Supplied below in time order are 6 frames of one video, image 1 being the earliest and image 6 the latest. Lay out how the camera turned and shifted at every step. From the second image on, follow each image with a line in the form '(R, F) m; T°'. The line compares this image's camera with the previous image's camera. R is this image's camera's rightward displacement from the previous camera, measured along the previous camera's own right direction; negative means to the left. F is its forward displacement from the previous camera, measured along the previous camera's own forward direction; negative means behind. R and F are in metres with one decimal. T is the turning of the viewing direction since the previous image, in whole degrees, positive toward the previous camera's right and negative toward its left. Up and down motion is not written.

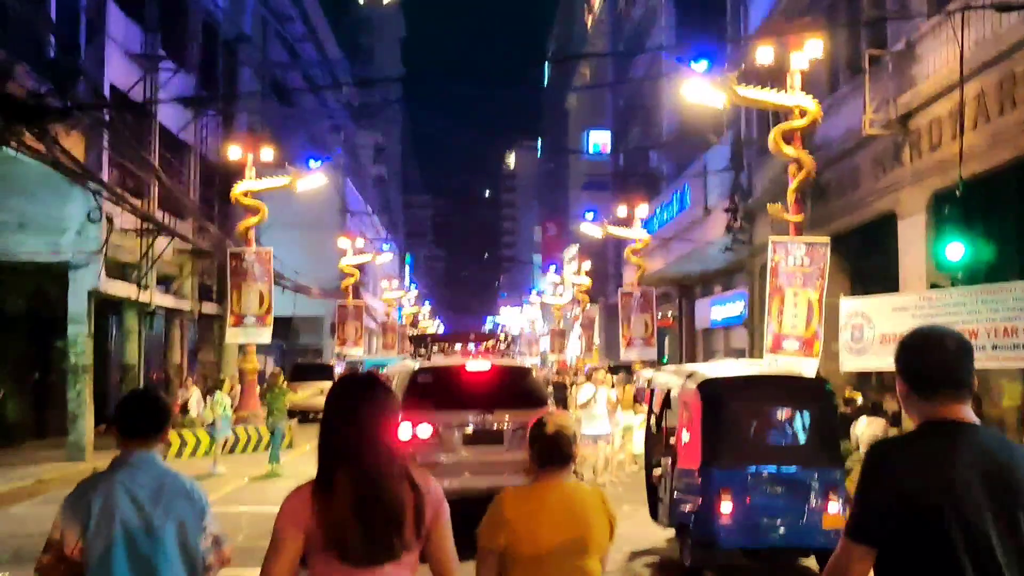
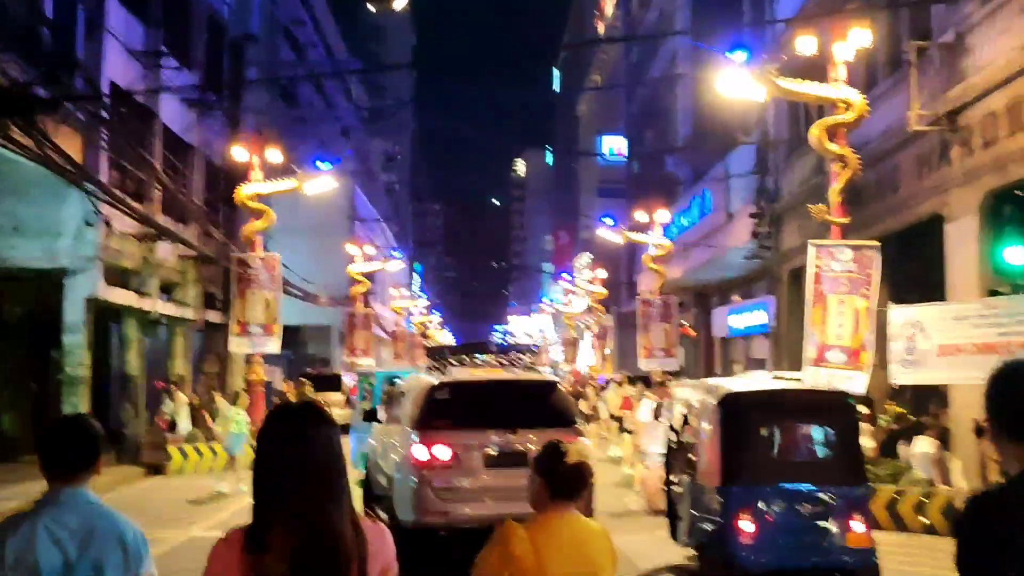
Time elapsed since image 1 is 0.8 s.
(-0.2, +1.1) m; 0°
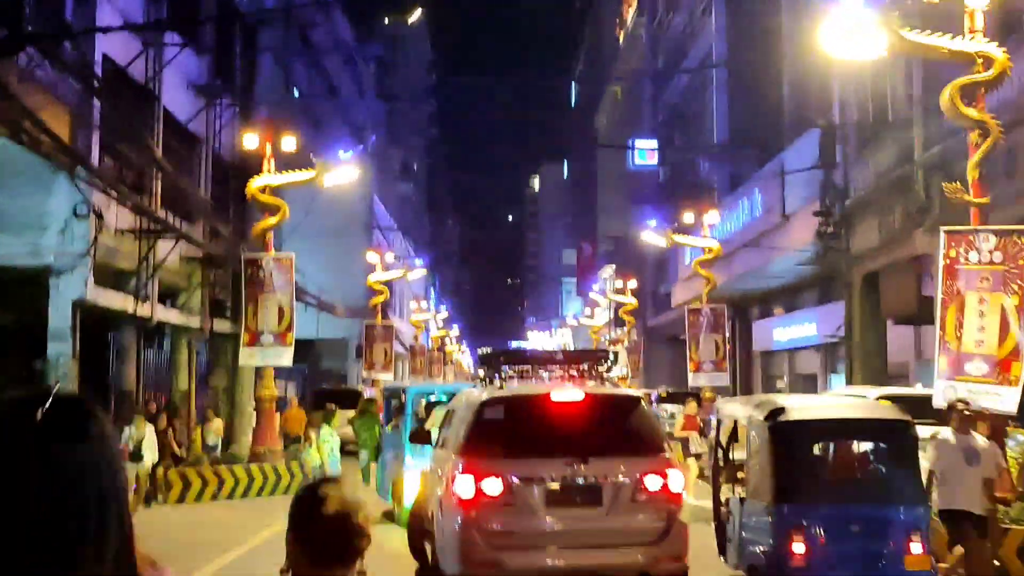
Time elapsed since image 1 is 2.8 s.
(-0.7, +2.7) m; -1°
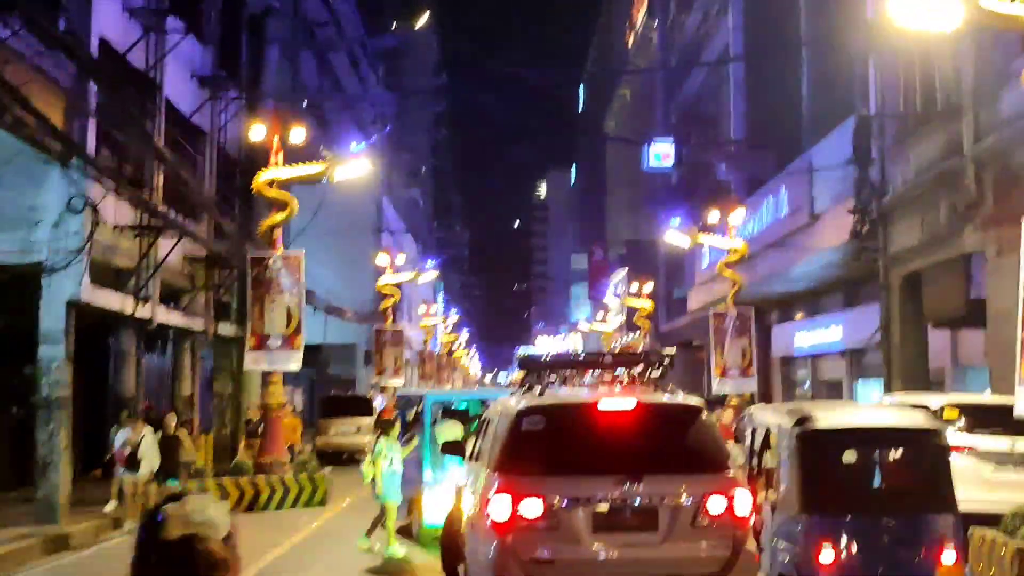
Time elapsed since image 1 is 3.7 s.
(-0.3, +1.2) m; 0°
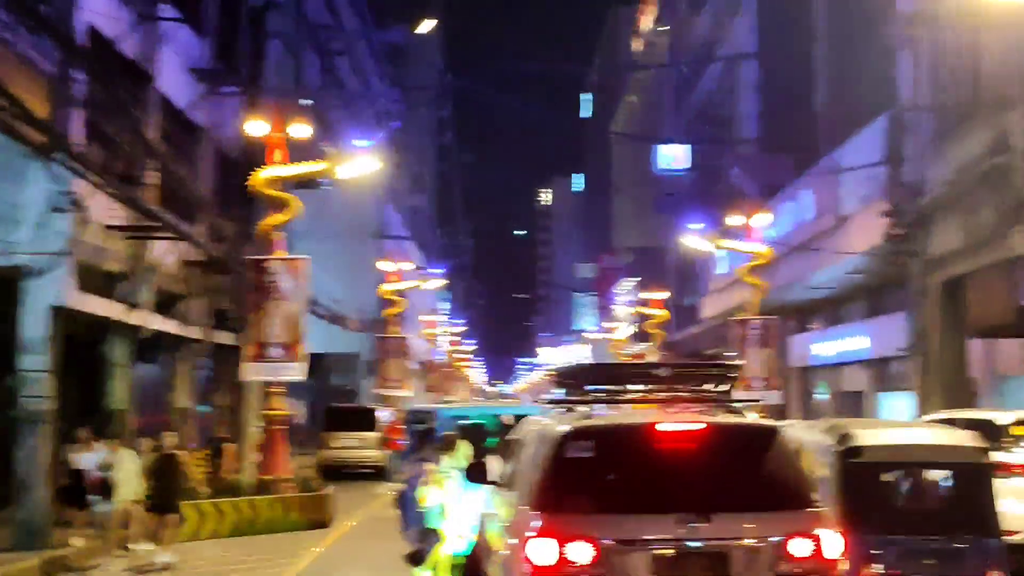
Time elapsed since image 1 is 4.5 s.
(-0.3, +1.3) m; 0°
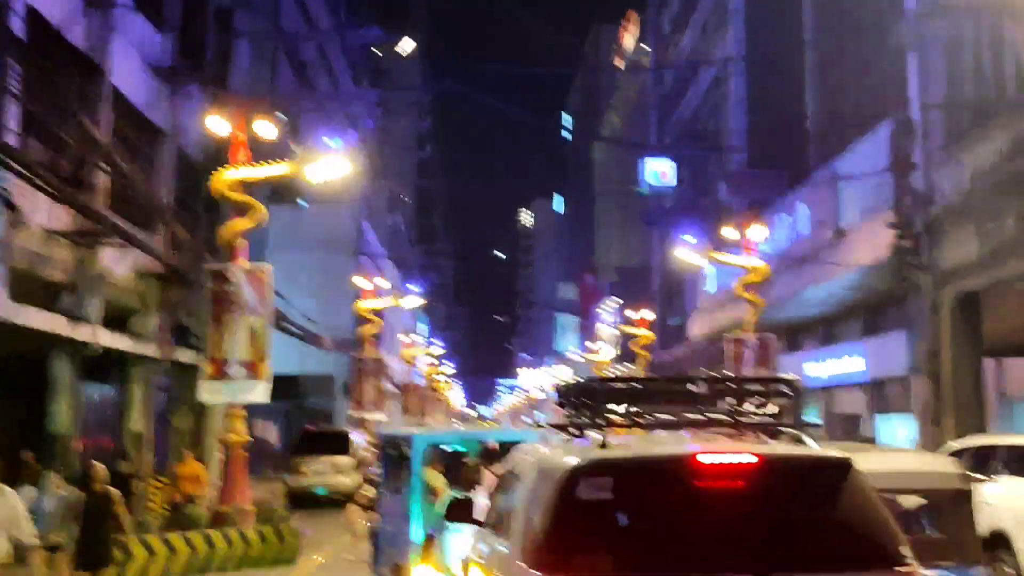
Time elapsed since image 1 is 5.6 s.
(-0.1, +1.5) m; +1°
